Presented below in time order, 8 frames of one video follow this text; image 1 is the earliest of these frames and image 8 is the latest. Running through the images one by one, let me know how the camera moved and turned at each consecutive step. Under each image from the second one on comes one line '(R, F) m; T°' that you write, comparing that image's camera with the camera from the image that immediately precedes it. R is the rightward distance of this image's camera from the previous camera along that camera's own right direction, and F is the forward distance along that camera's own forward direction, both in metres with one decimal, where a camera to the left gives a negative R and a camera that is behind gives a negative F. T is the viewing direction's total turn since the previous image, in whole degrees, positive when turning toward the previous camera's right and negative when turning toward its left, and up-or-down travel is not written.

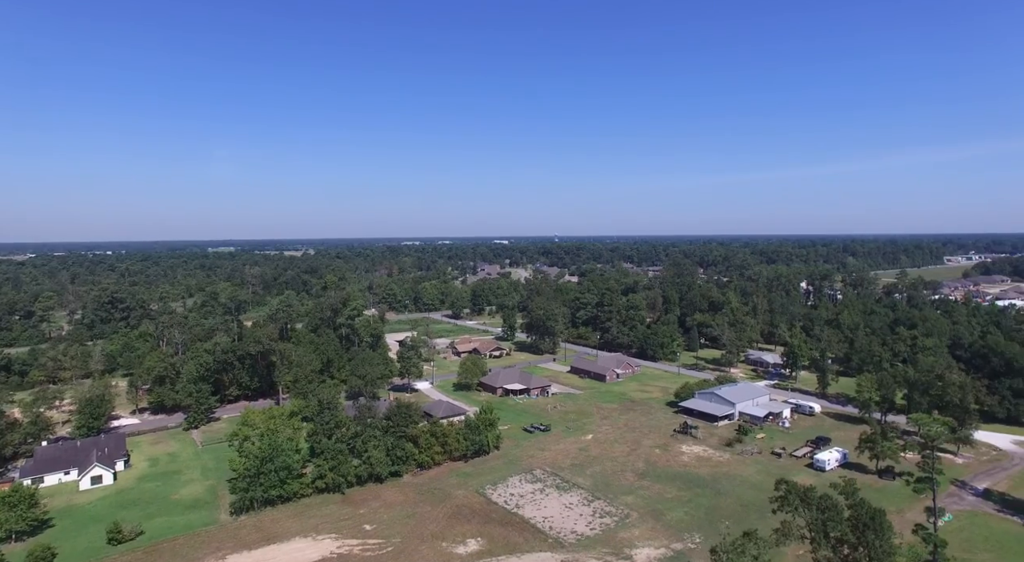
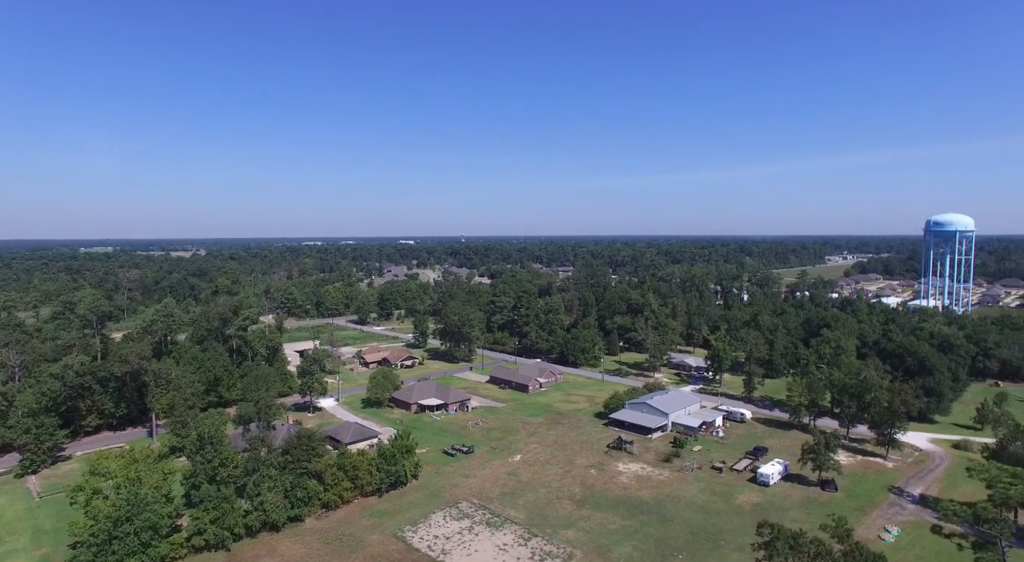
(-0.6, +4.0) m; +8°
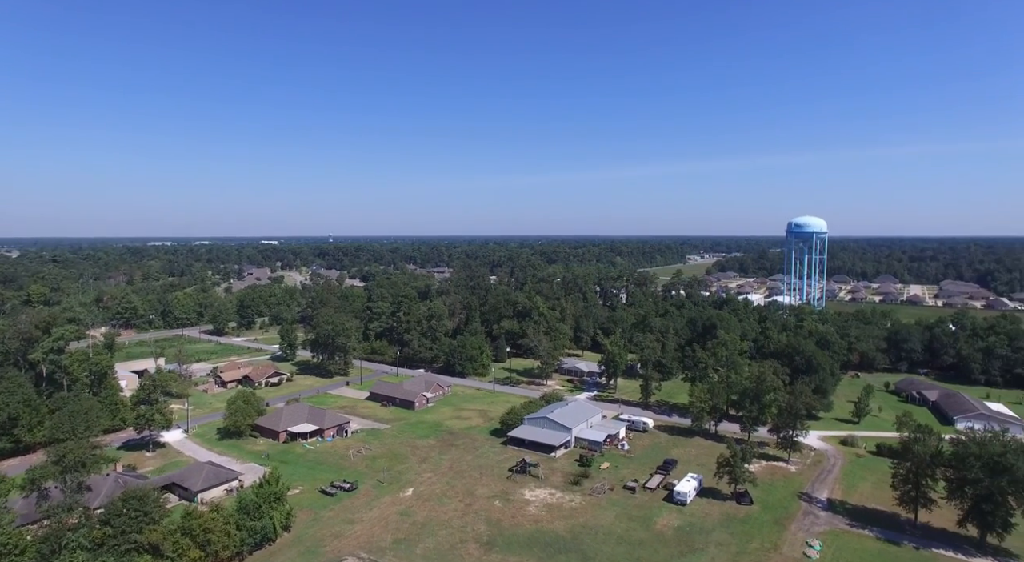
(-0.8, +4.3) m; +11°
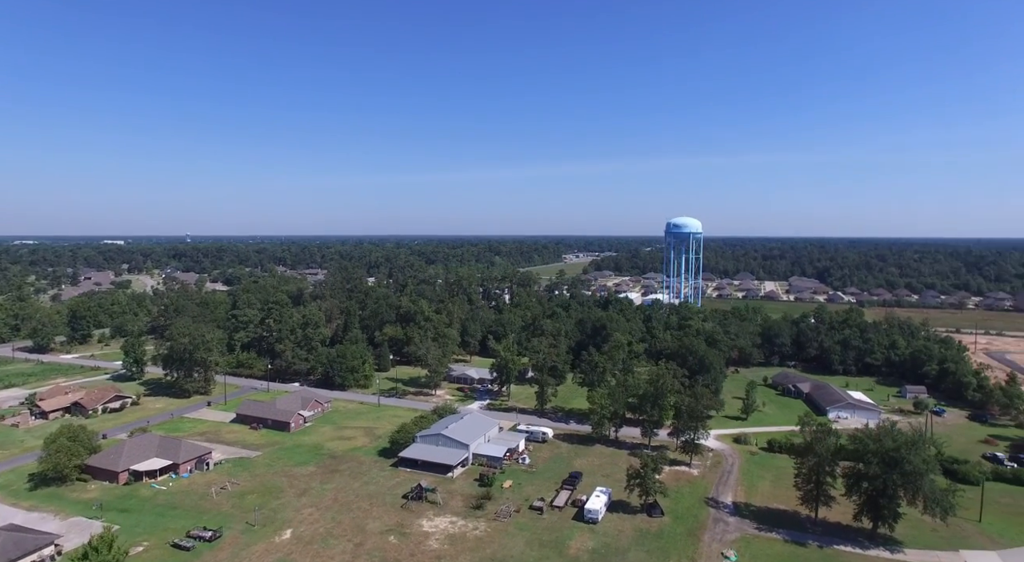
(-0.7, +3.1) m; +11°
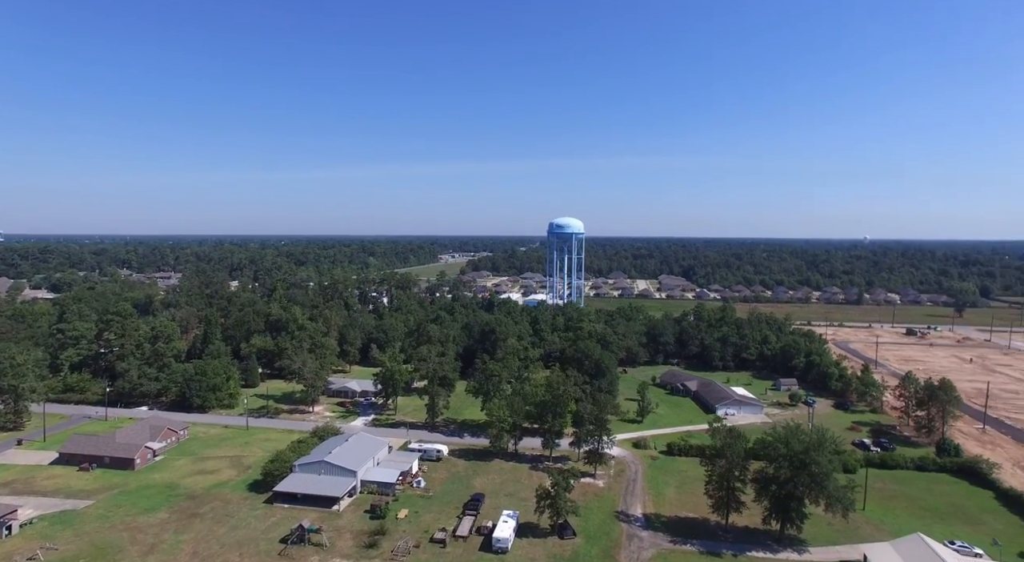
(-0.9, +3.1) m; +11°
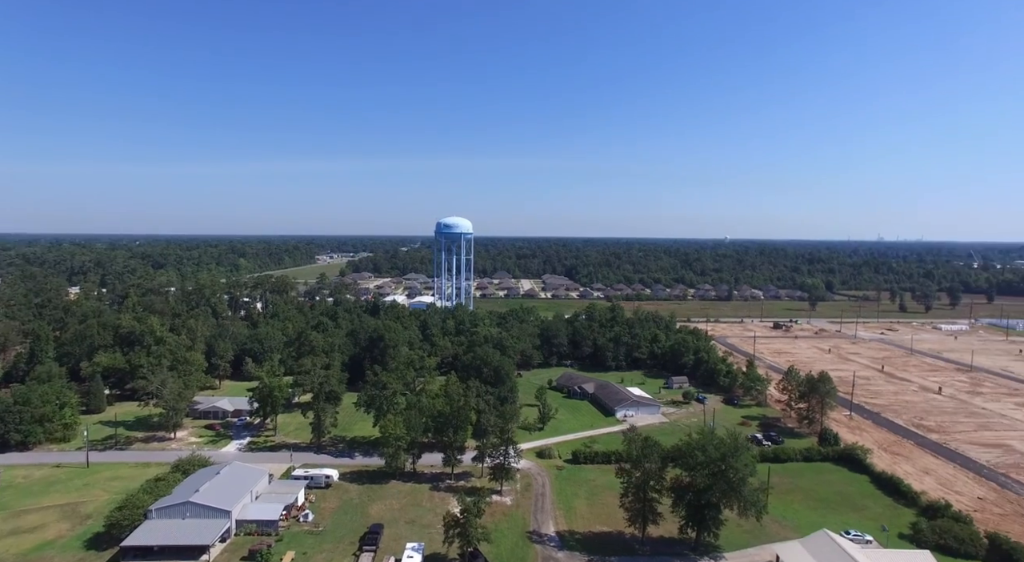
(-0.8, +2.7) m; +10°
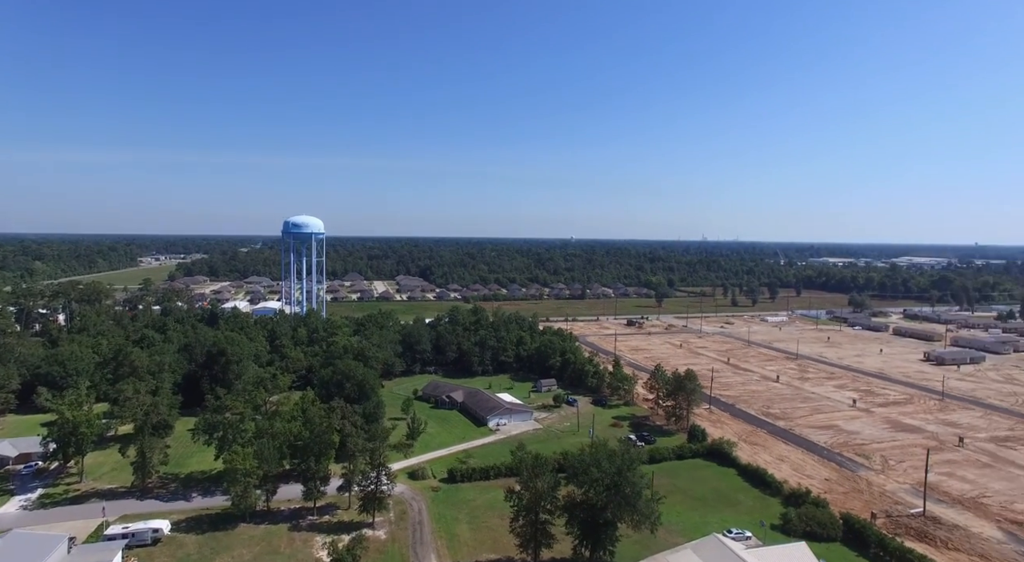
(-0.9, +3.3) m; +13°
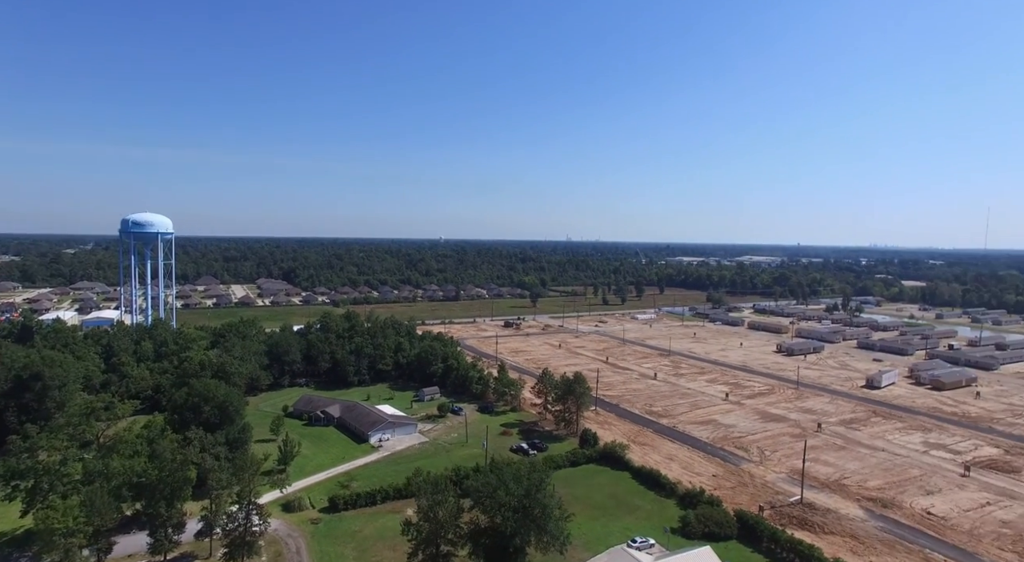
(-0.9, +3.0) m; +12°
